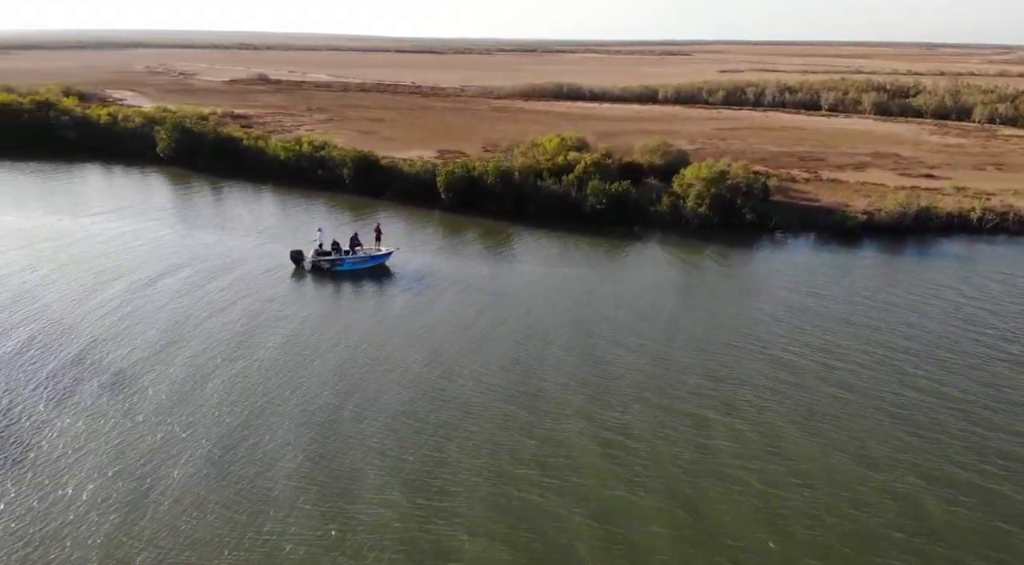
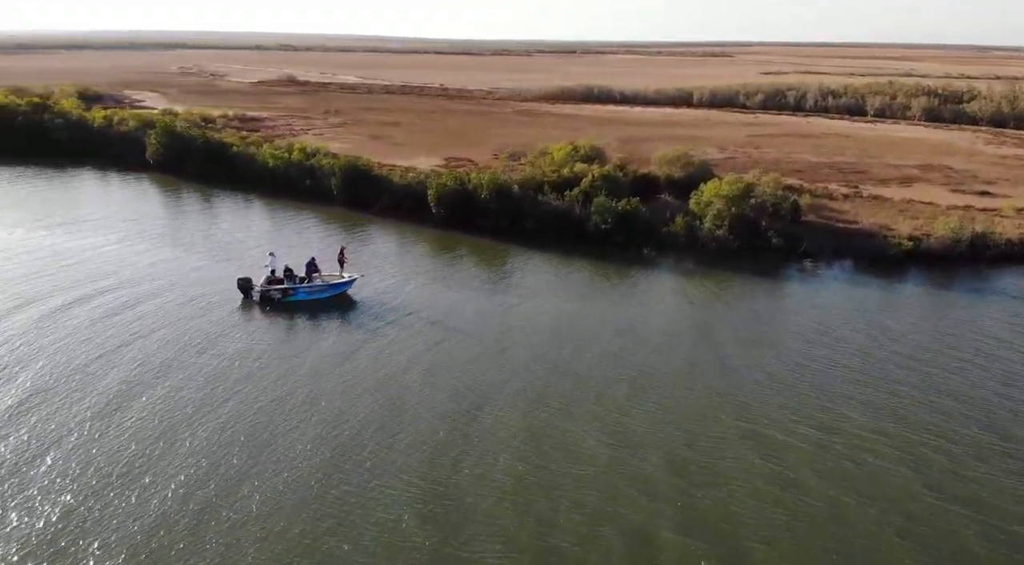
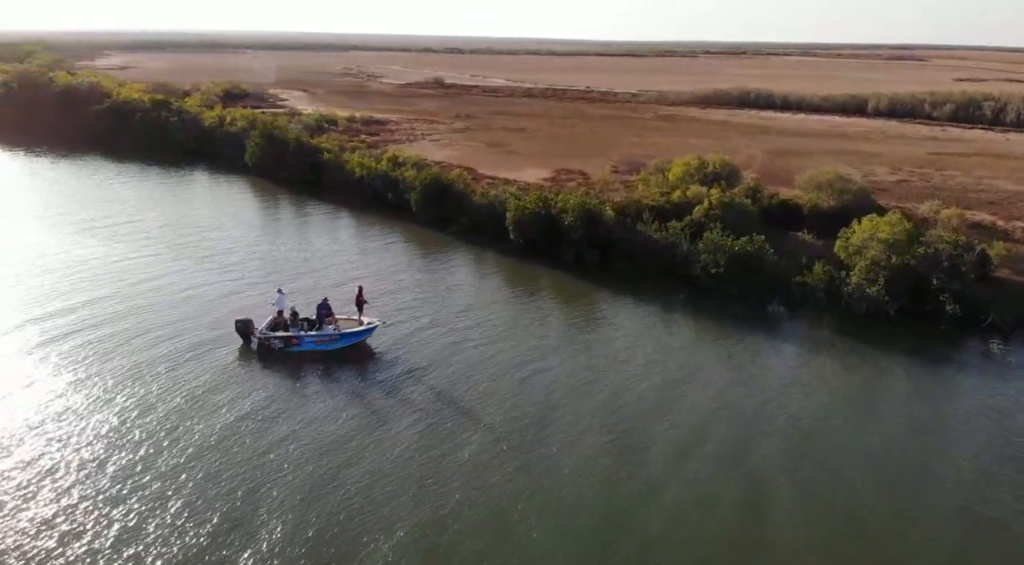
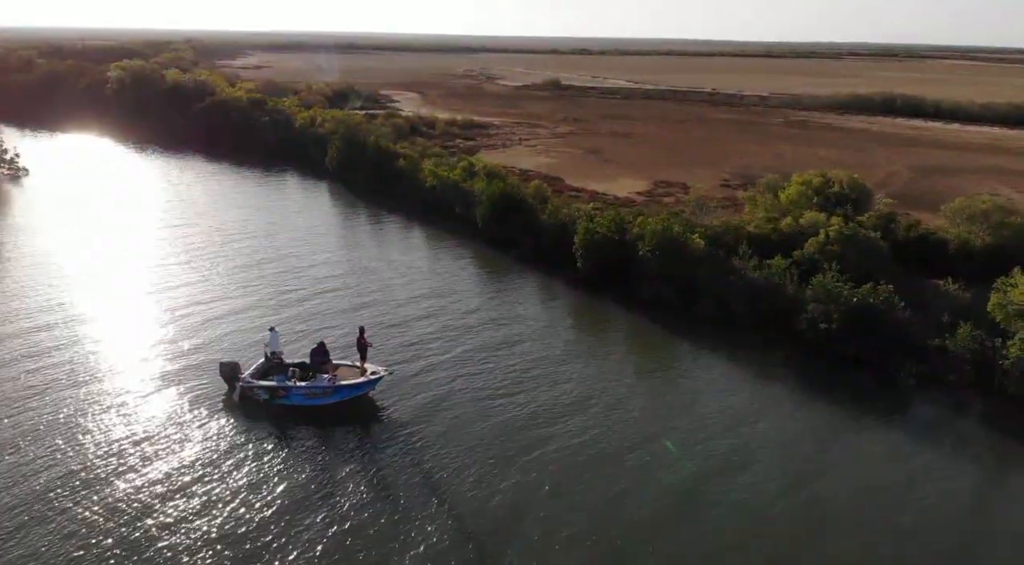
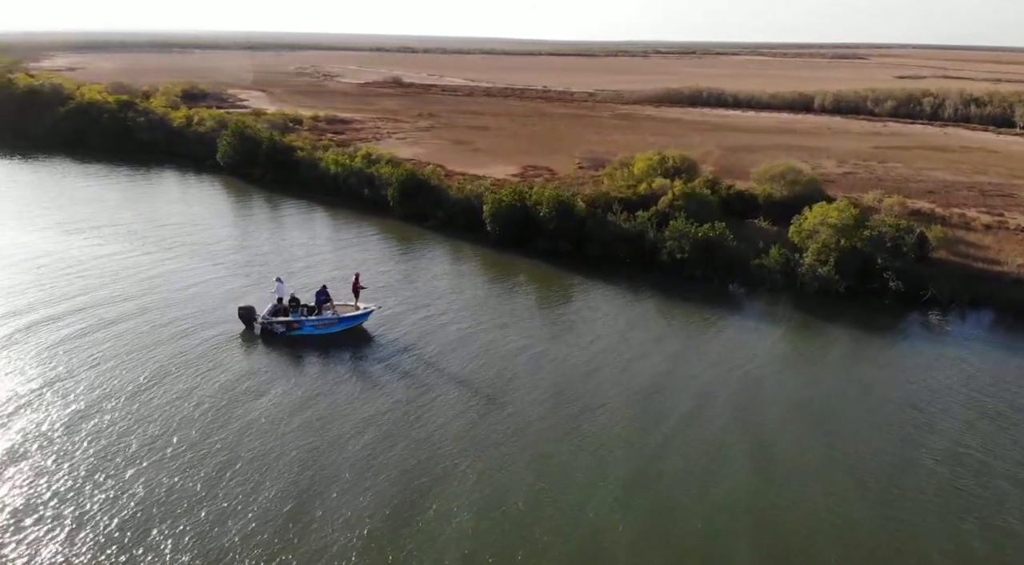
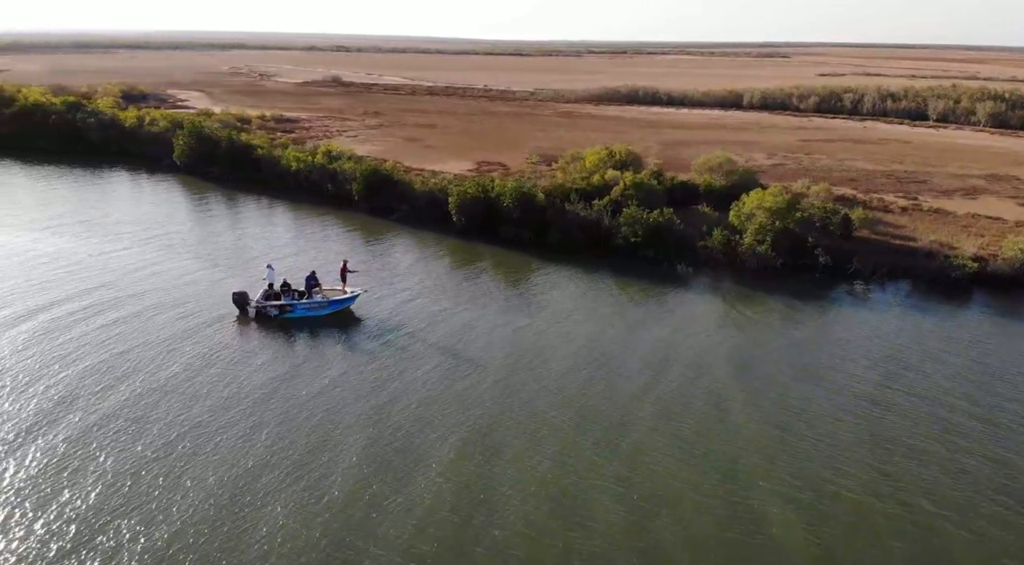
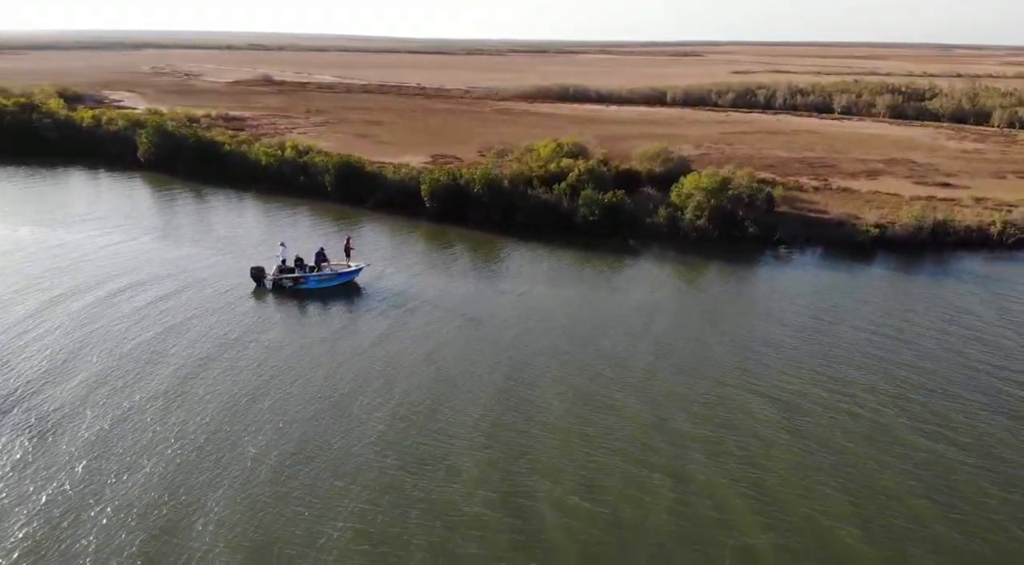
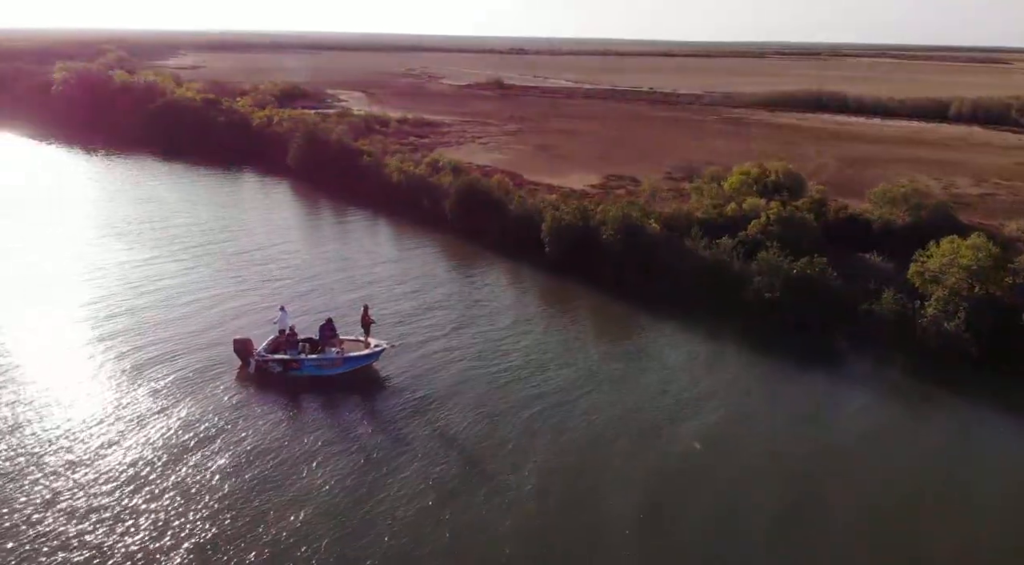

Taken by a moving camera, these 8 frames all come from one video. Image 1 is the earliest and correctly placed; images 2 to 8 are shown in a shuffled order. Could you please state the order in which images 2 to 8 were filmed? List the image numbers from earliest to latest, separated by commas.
7, 2, 6, 5, 3, 8, 4
